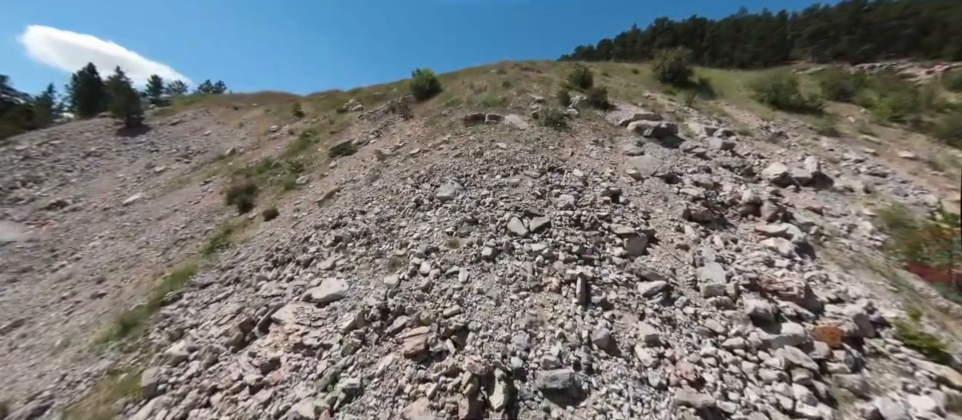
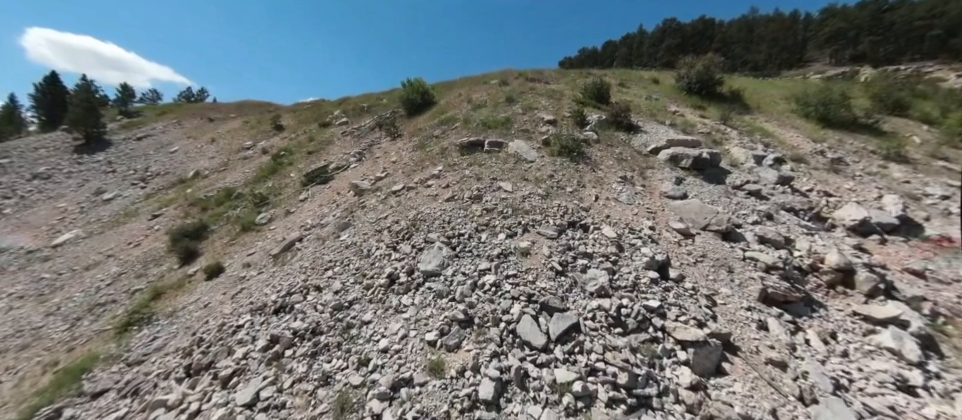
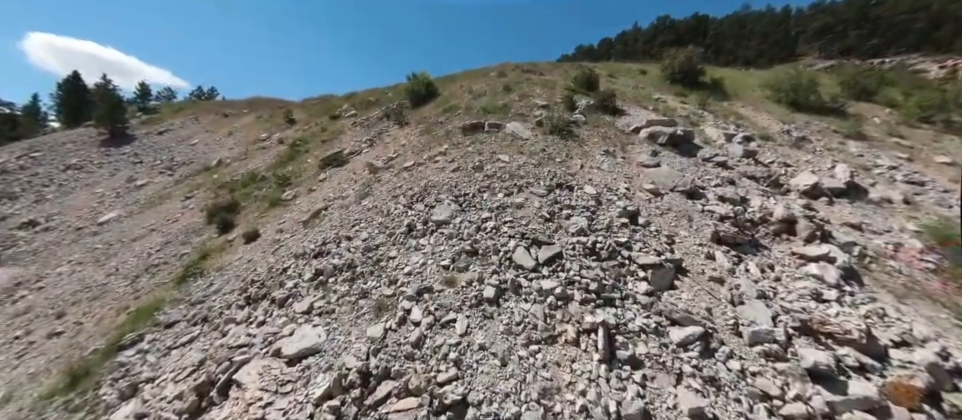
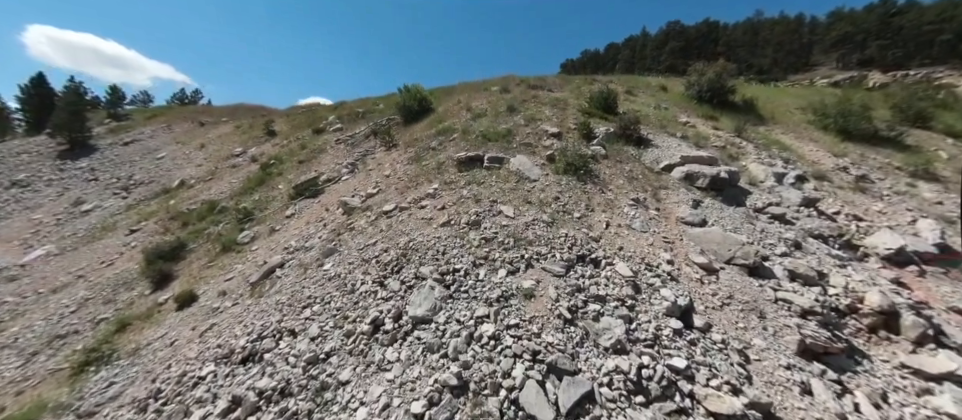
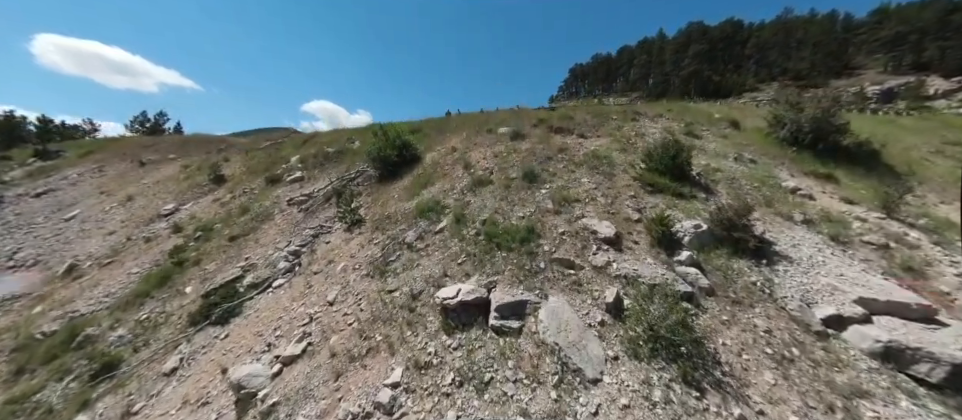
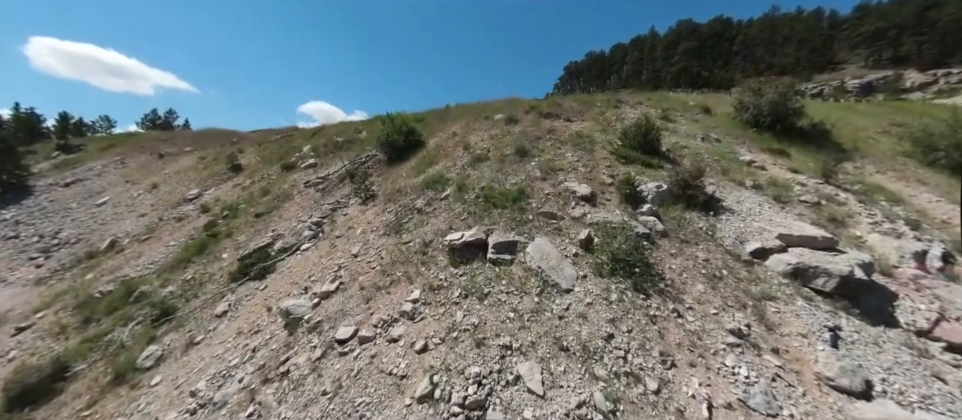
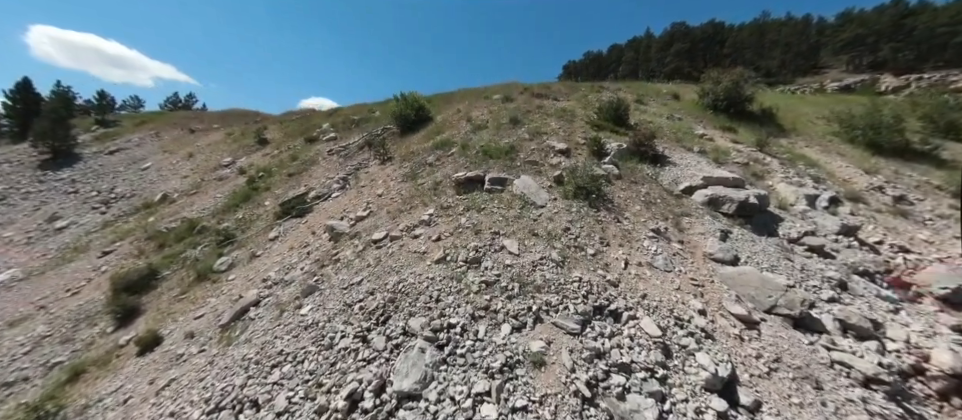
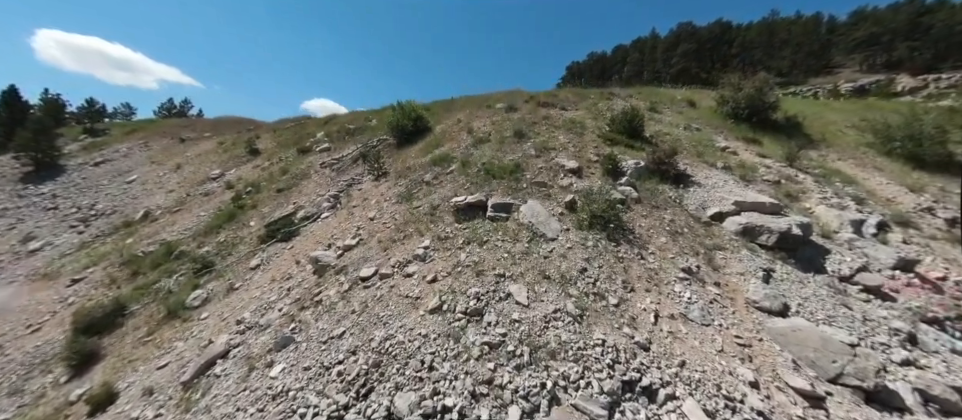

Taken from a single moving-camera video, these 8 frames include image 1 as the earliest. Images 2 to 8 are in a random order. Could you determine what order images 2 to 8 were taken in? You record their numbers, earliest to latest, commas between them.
3, 2, 4, 7, 8, 6, 5
